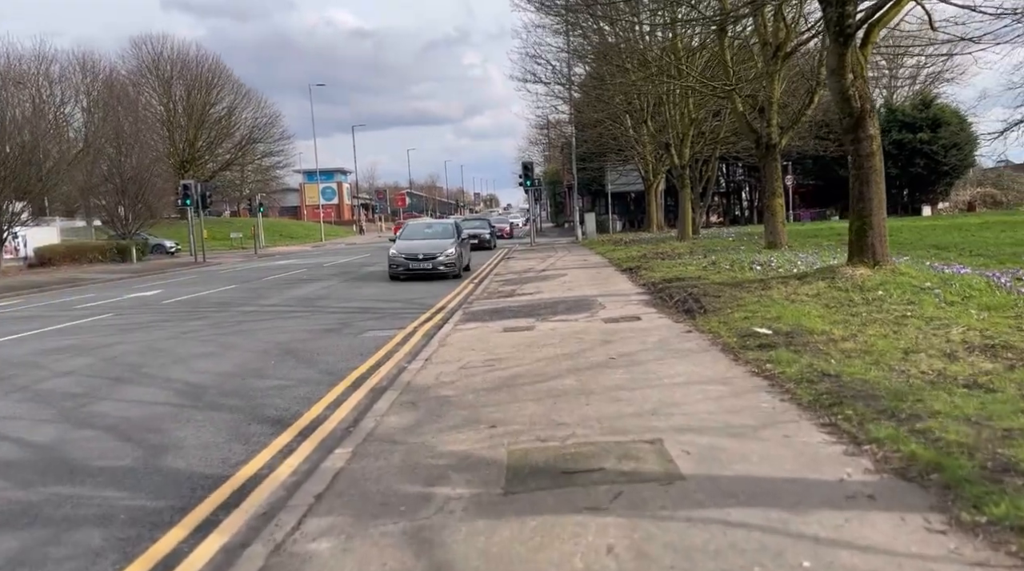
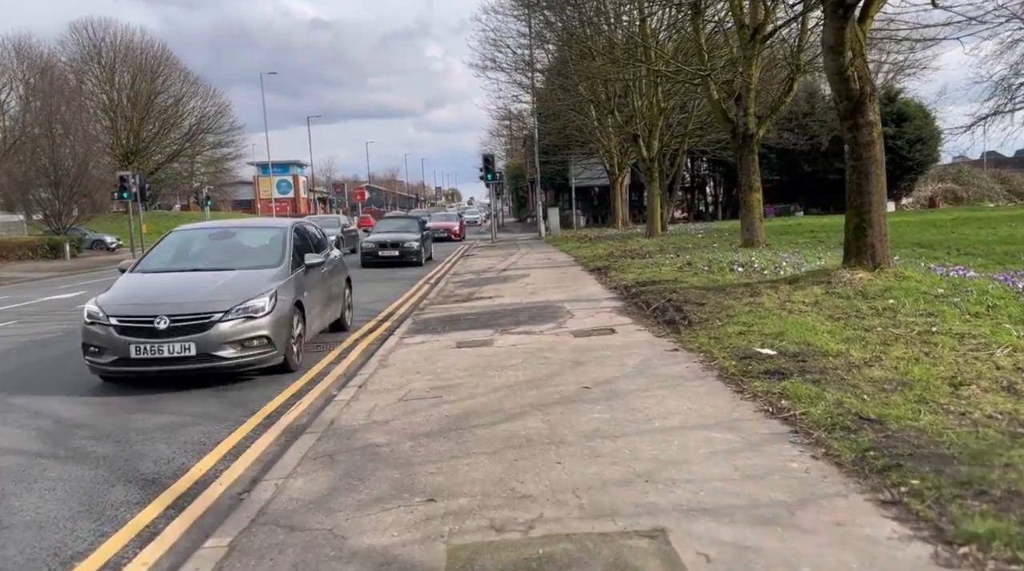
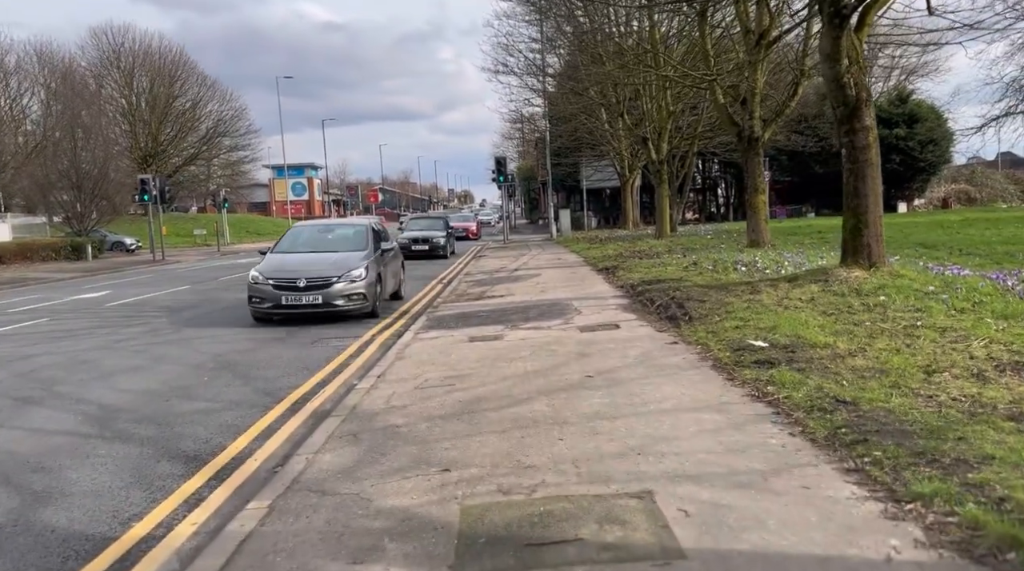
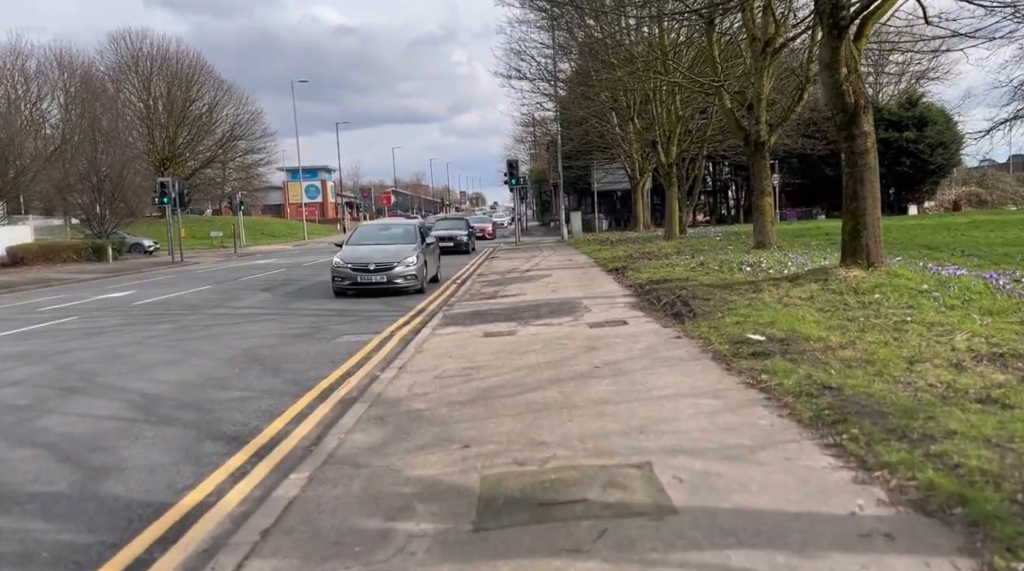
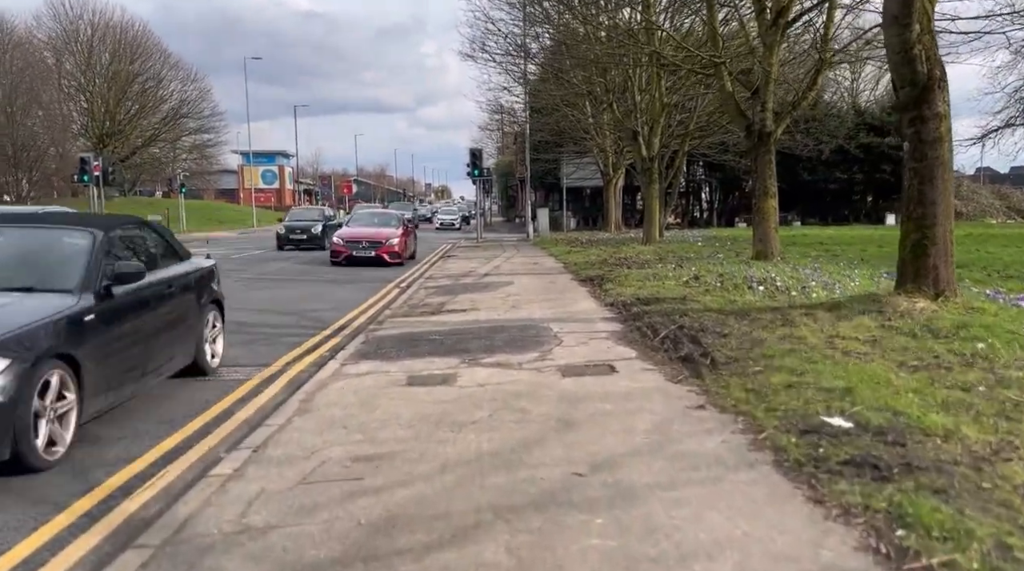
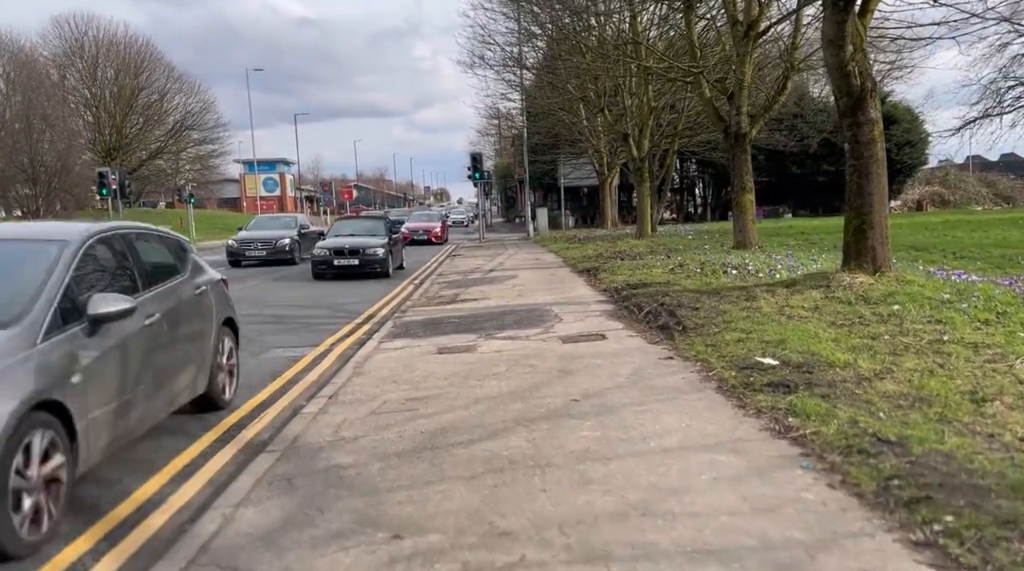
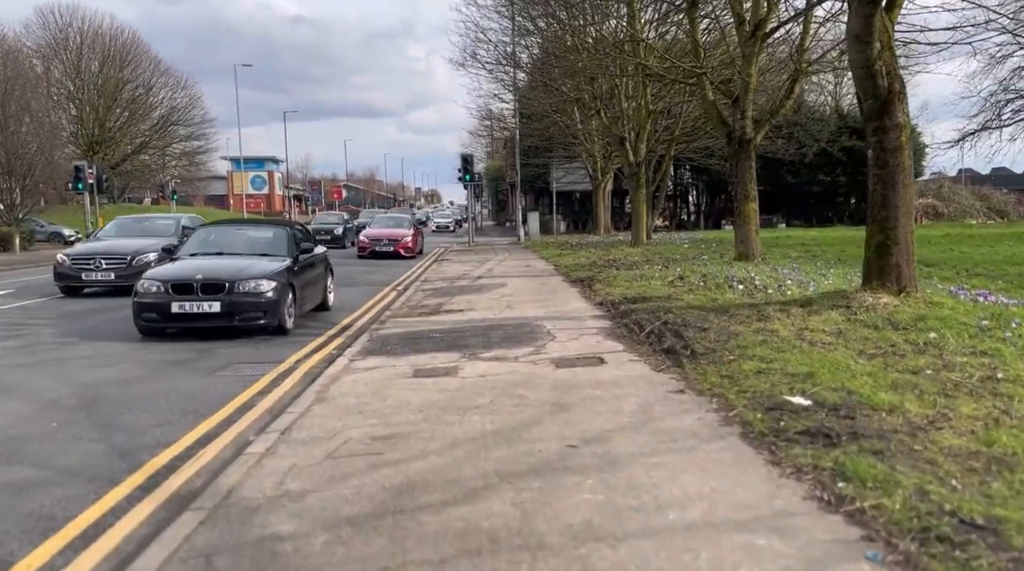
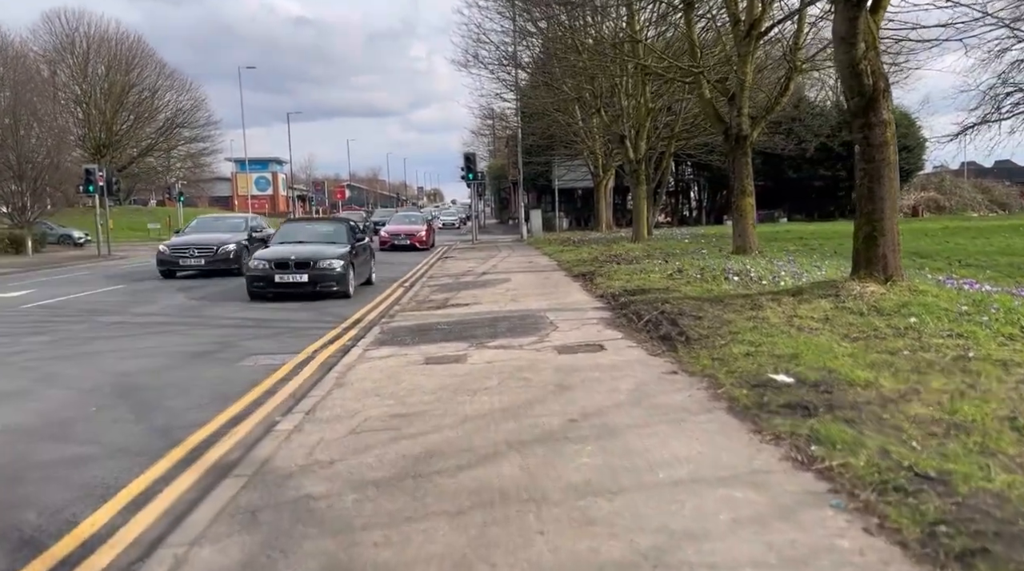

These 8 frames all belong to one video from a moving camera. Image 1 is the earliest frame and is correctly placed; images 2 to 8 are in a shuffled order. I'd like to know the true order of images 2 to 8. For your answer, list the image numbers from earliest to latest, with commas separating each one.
4, 3, 2, 6, 8, 7, 5
